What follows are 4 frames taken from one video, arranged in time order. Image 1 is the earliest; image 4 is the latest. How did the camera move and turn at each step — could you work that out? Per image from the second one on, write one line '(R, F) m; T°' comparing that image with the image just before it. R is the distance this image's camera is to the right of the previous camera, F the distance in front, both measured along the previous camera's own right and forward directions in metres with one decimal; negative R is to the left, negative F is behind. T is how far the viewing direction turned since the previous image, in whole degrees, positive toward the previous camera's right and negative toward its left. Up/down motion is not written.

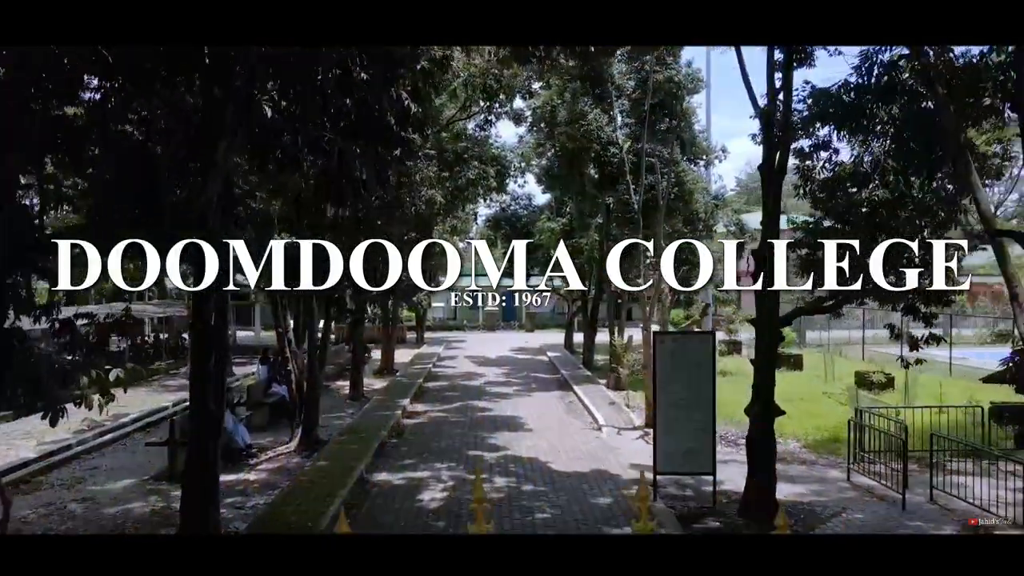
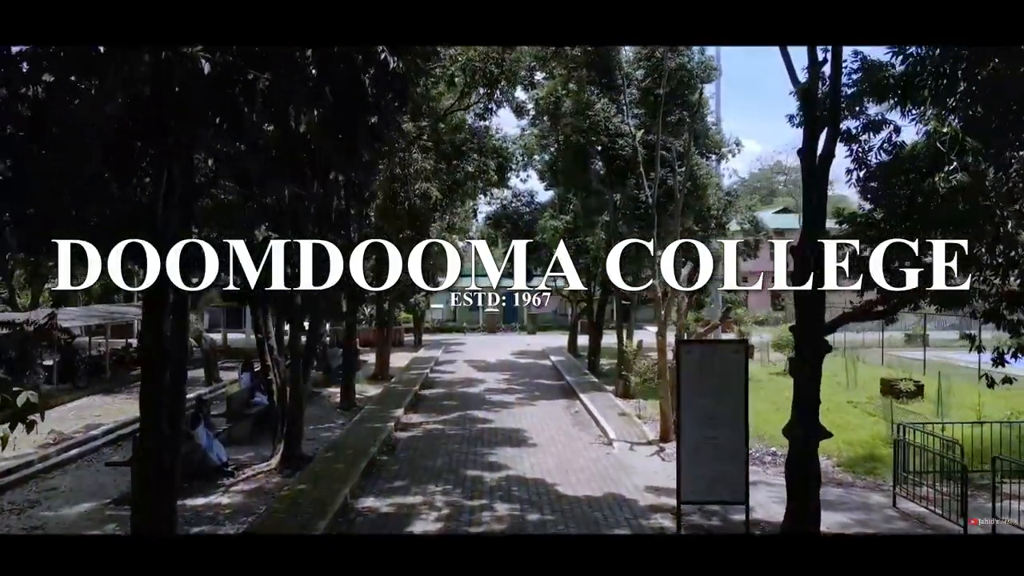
(0.0, +1.0) m; 0°
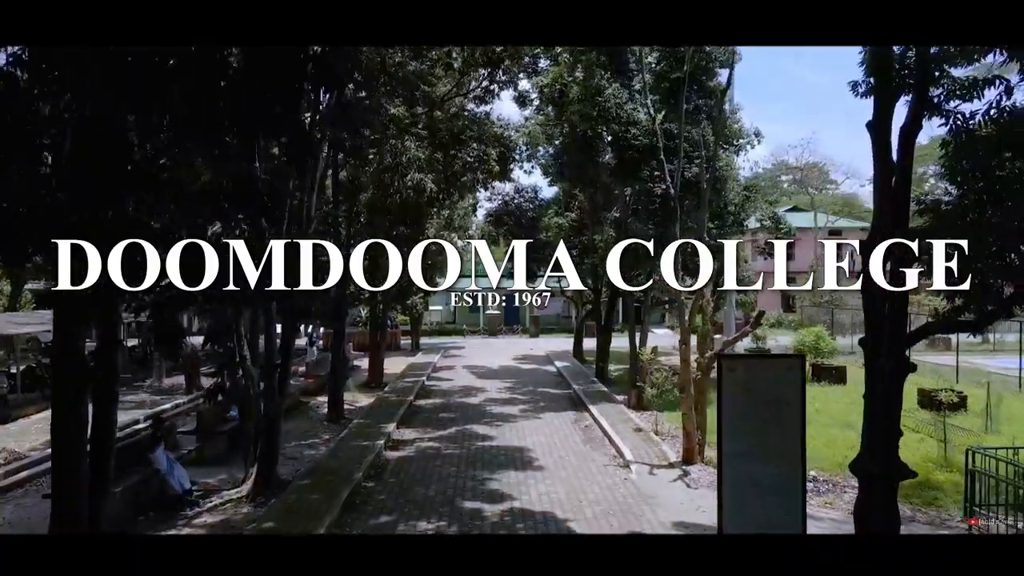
(0.0, +1.2) m; 0°
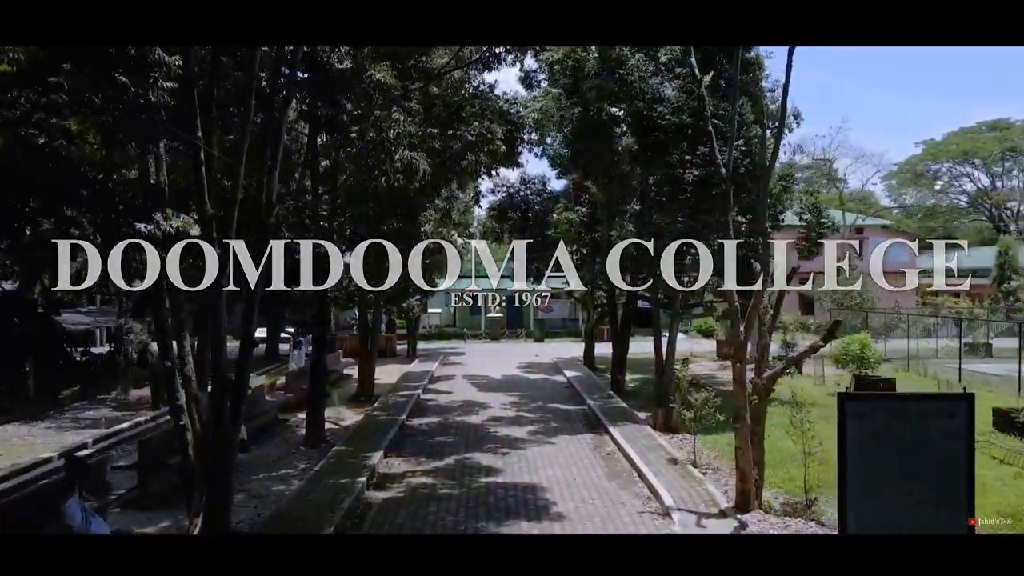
(-0.1, +1.8) m; 0°
